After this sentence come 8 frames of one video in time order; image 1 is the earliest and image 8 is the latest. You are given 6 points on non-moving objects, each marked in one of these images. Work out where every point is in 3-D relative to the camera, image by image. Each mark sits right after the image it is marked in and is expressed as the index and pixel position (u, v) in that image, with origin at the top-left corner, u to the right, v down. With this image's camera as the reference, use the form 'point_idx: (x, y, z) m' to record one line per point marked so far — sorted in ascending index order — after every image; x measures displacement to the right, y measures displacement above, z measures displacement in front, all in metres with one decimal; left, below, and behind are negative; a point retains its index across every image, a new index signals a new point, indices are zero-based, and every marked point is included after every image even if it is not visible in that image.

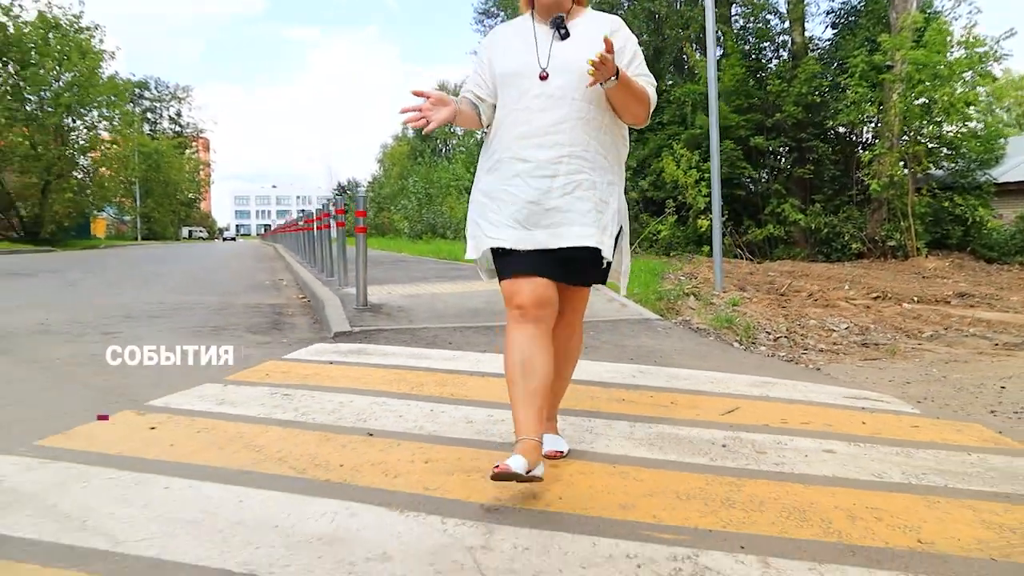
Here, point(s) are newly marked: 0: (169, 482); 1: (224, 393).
0: (-1.1, -0.6, +2.3) m
1: (-1.4, -0.5, +3.5) m
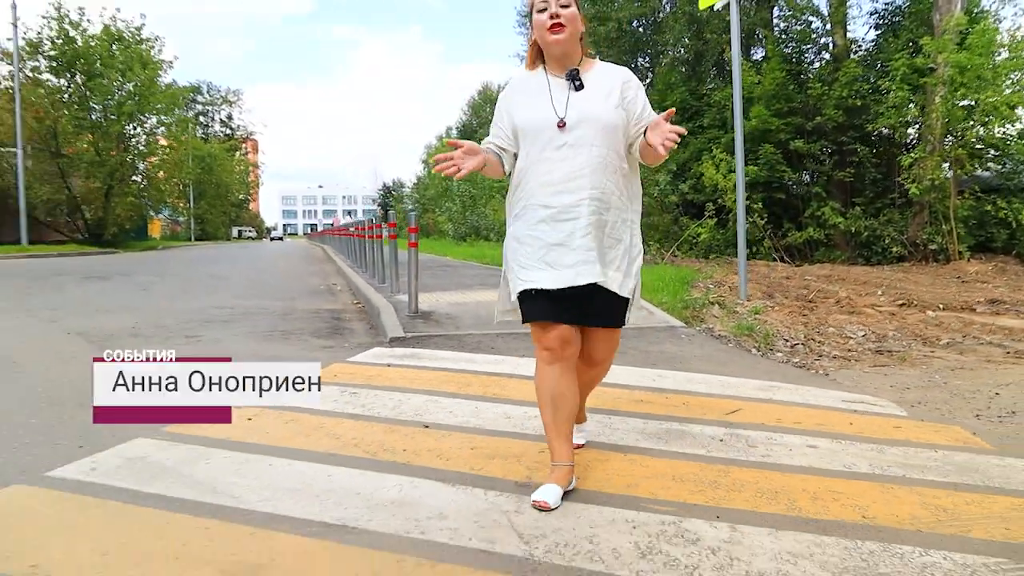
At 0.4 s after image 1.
0: (-1.0, -0.7, +2.9) m
1: (-1.2, -0.6, +4.1) m
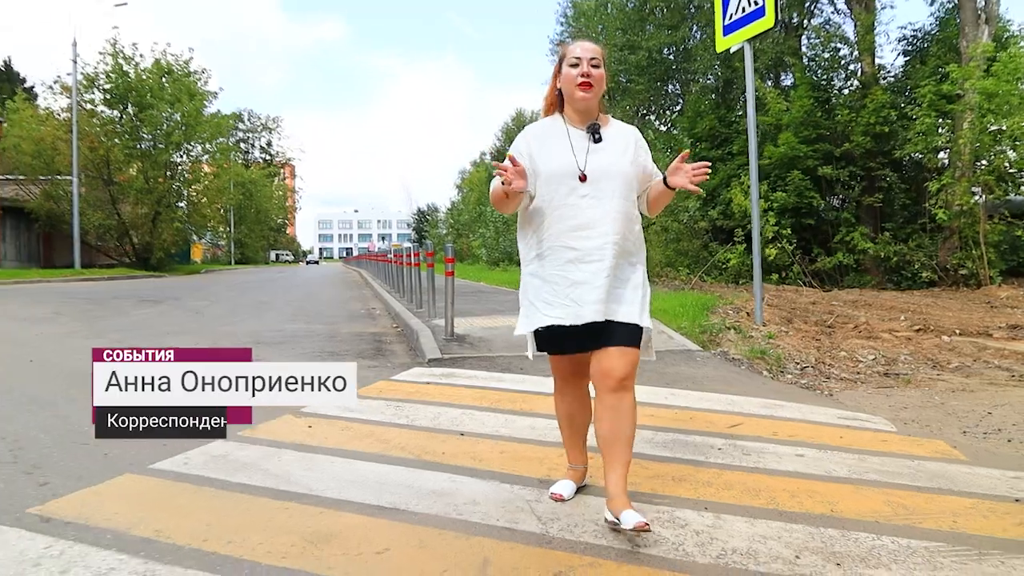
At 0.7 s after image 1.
0: (-0.9, -0.8, +3.4) m
1: (-1.1, -0.8, +4.6) m
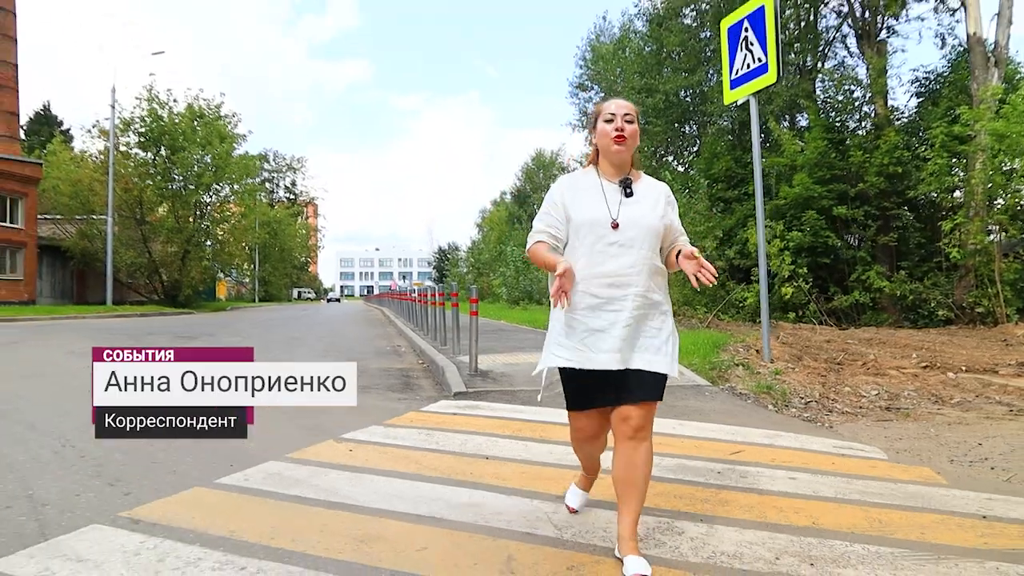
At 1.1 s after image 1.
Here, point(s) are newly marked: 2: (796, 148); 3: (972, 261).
0: (-0.8, -1.1, +3.9) m
1: (-0.9, -1.1, +5.1) m
2: (+8.3, +4.1, +19.9) m
3: (+11.5, +0.7, +16.8) m
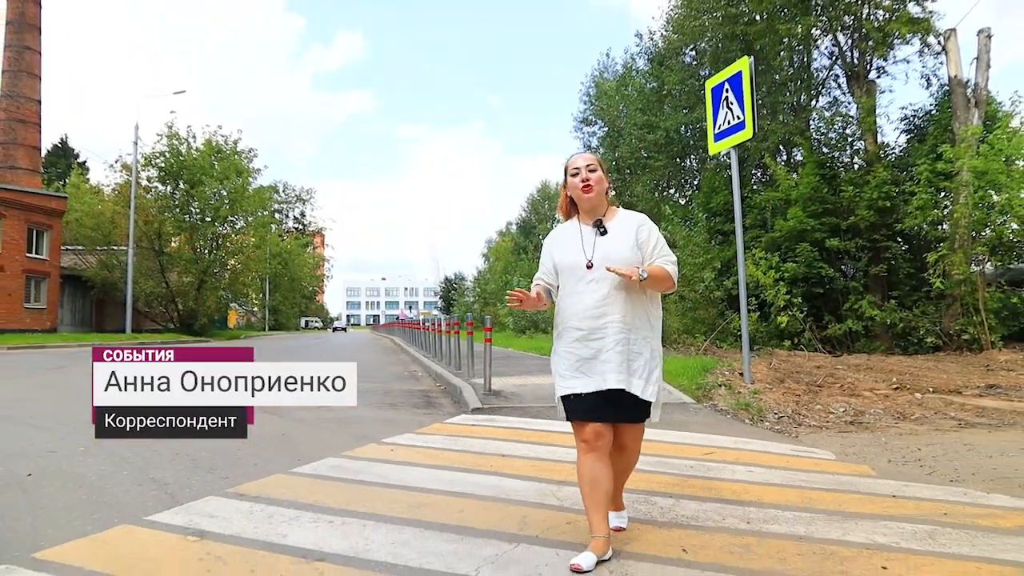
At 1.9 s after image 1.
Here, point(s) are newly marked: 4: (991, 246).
0: (-0.7, -1.3, +4.8) m
1: (-0.8, -1.3, +6.1) m
2: (+8.5, +3.2, +21.0) m
3: (+11.7, -0.1, +17.7) m
4: (+11.9, +1.1, +16.7) m
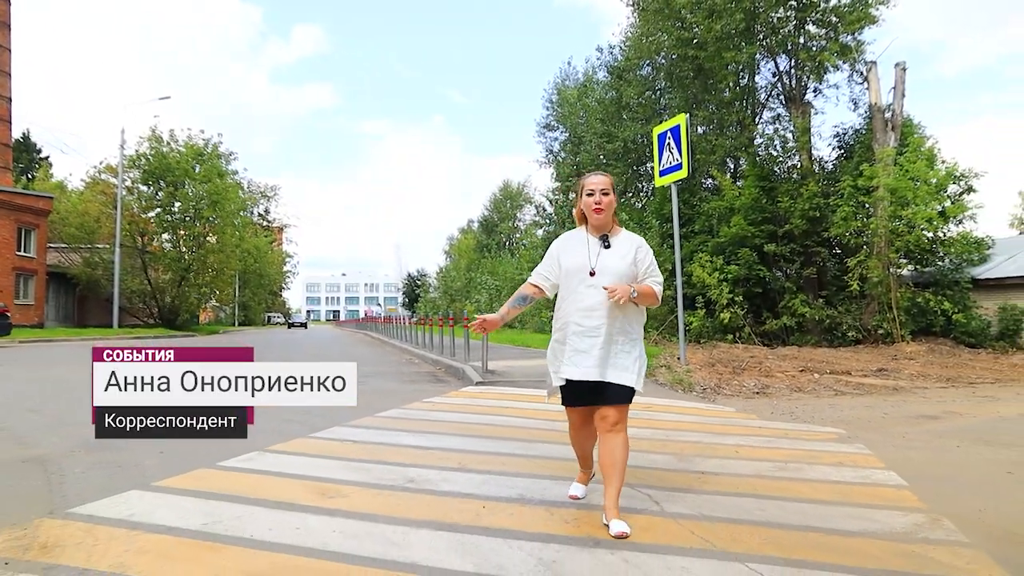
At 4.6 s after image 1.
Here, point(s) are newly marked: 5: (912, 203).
0: (-0.6, -1.3, +7.2) m
1: (-0.8, -1.4, +8.5) m
2: (+7.6, +3.2, +23.9) m
3: (+11.0, -0.1, +20.8) m
4: (+11.3, +1.1, +19.8) m
5: (+11.6, +2.5, +19.8) m
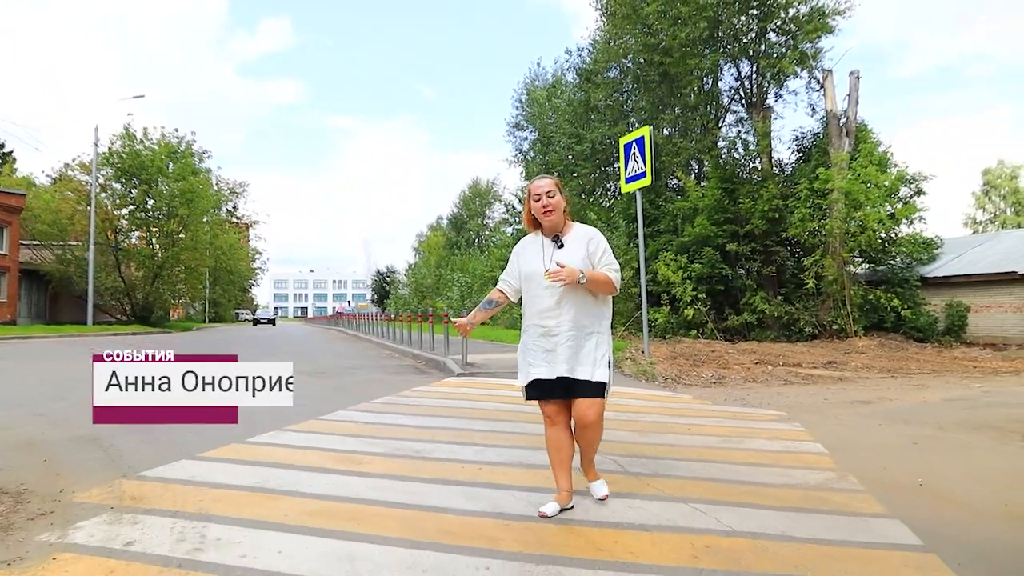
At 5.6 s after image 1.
0: (-0.8, -1.3, +8.1) m
1: (-1.1, -1.4, +9.3) m
2: (+6.7, +3.3, +25.1) m
3: (+10.2, 0.0, +22.1) m
4: (+10.6, +1.1, +21.1) m
5: (+10.9, +2.5, +21.1) m
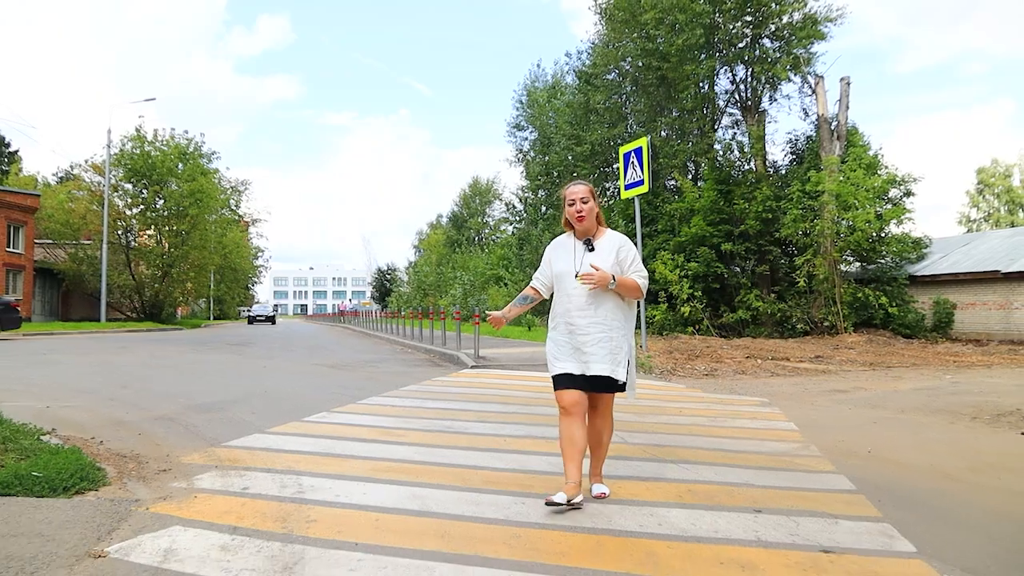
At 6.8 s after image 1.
0: (-0.7, -1.3, +9.0) m
1: (-0.9, -1.4, +10.2) m
2: (+6.8, +3.4, +26.0) m
3: (+10.3, 0.0, +23.1) m
4: (+10.7, +1.2, +22.1) m
5: (+11.0, +2.6, +22.1) m
